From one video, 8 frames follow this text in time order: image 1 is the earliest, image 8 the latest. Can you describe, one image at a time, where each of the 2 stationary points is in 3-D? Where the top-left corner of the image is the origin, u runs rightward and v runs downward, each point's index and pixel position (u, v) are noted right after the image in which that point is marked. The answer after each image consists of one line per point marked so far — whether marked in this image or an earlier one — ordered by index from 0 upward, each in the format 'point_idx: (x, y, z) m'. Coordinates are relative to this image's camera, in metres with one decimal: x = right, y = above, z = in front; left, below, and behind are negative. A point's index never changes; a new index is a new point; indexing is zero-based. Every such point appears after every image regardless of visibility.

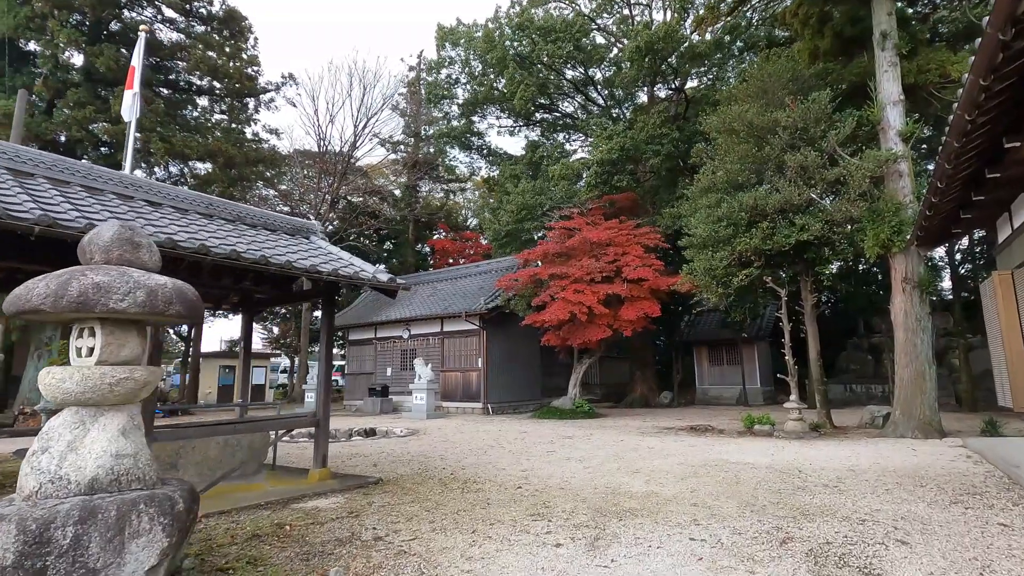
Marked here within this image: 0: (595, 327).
0: (+1.8, -0.9, +11.7) m
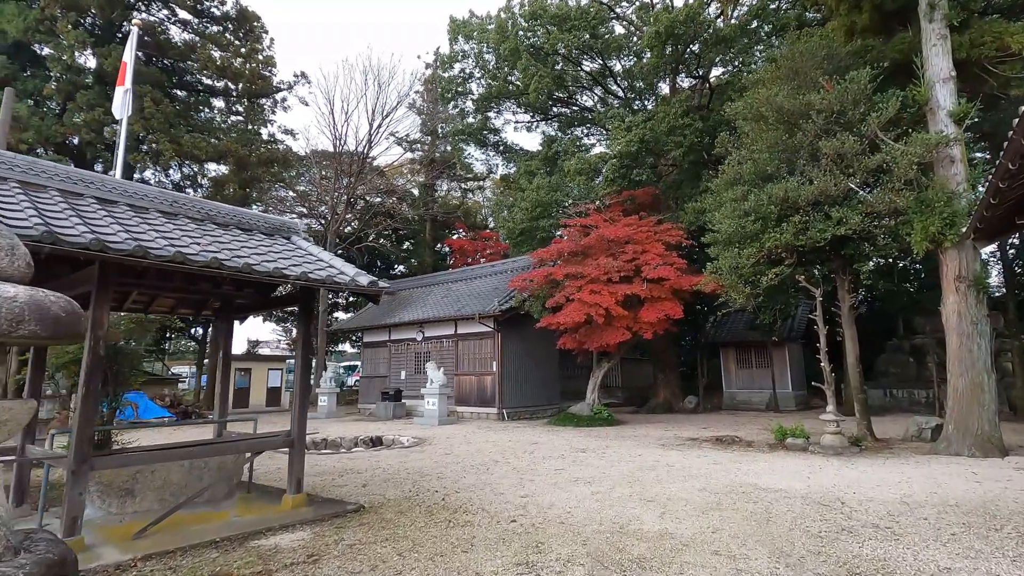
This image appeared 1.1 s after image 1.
0: (+2.1, -0.9, +11.0) m
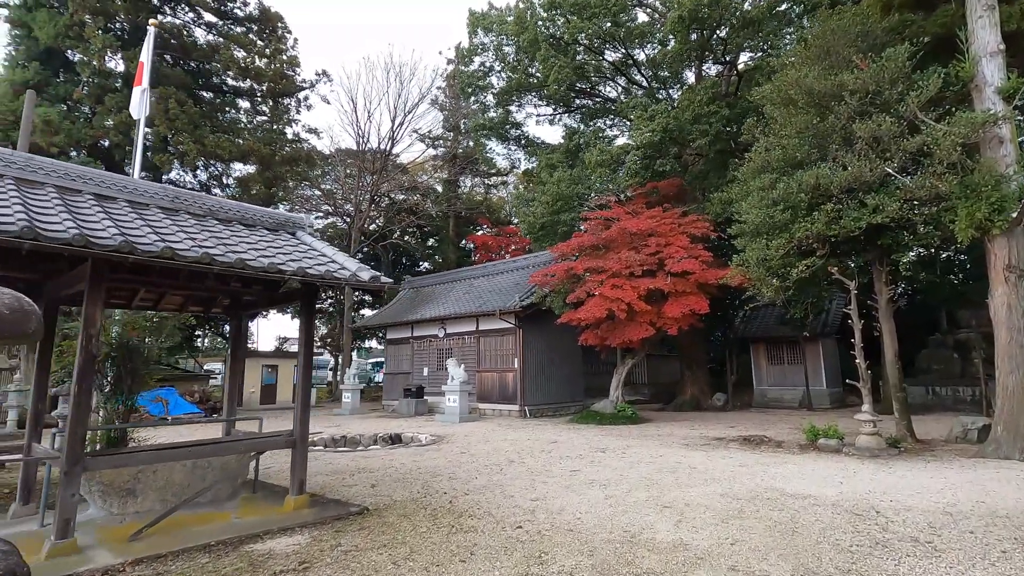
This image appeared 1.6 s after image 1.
0: (+2.5, -0.8, +10.7) m
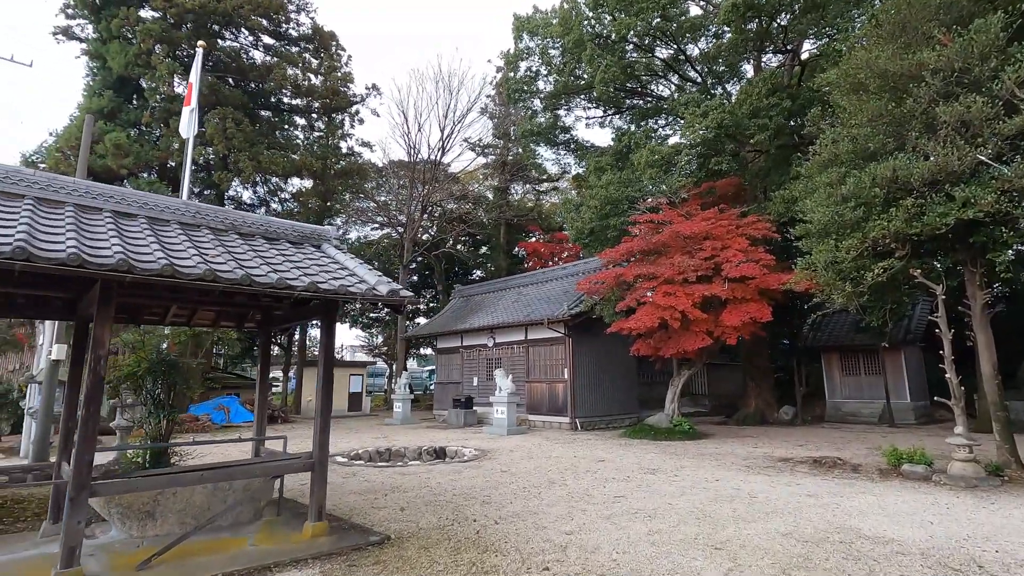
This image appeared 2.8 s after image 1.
0: (+3.4, -0.9, +10.1) m
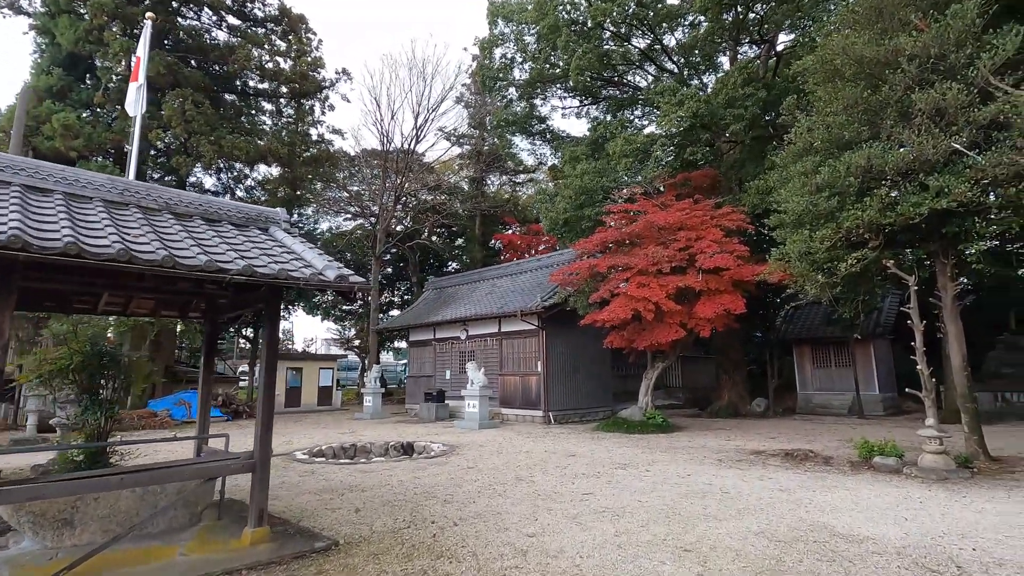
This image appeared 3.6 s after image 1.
0: (+2.8, -0.7, +9.9) m
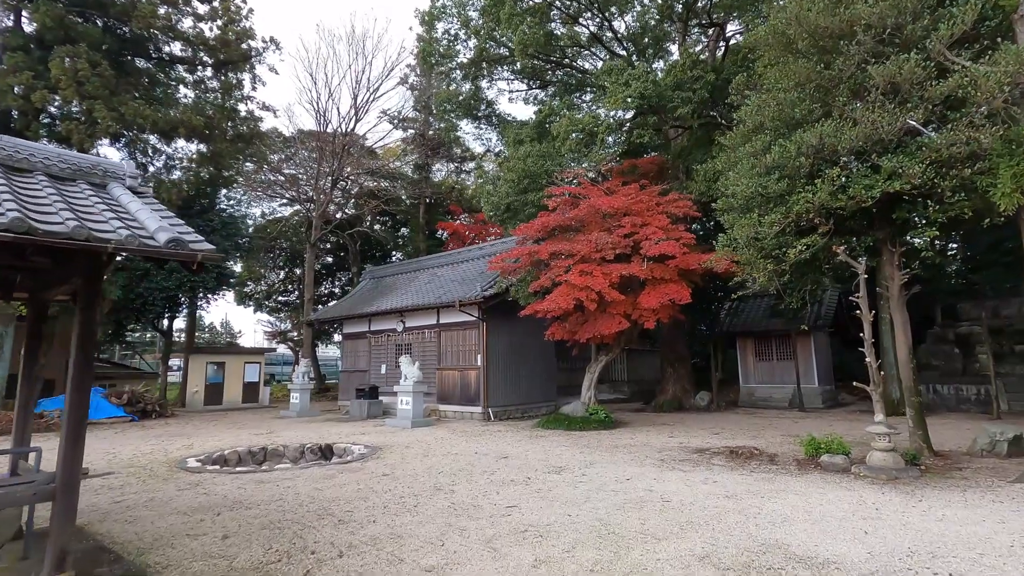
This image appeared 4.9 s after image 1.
0: (+1.7, -0.5, +9.4) m
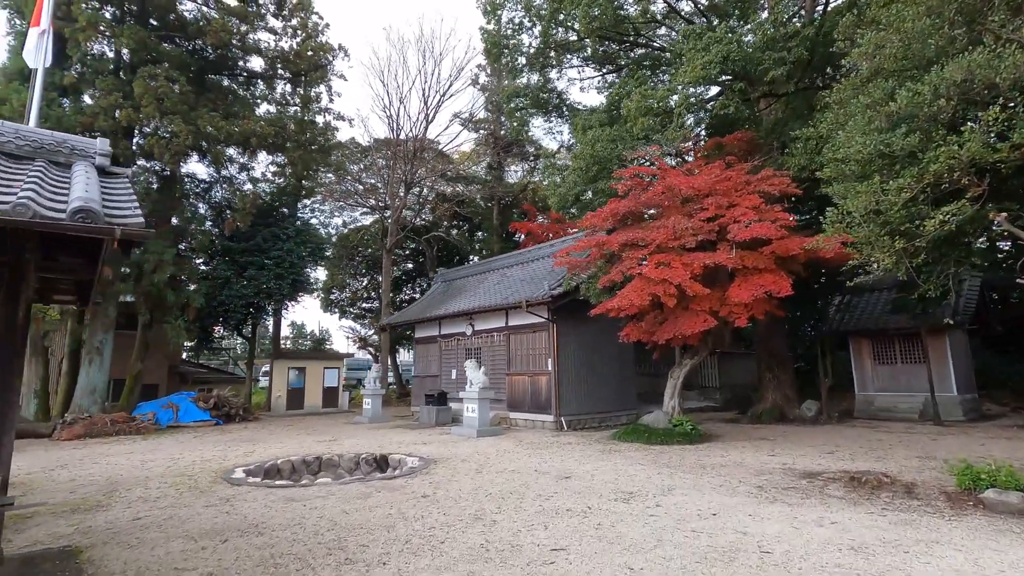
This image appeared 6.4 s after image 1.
0: (+2.7, -0.4, +8.1) m
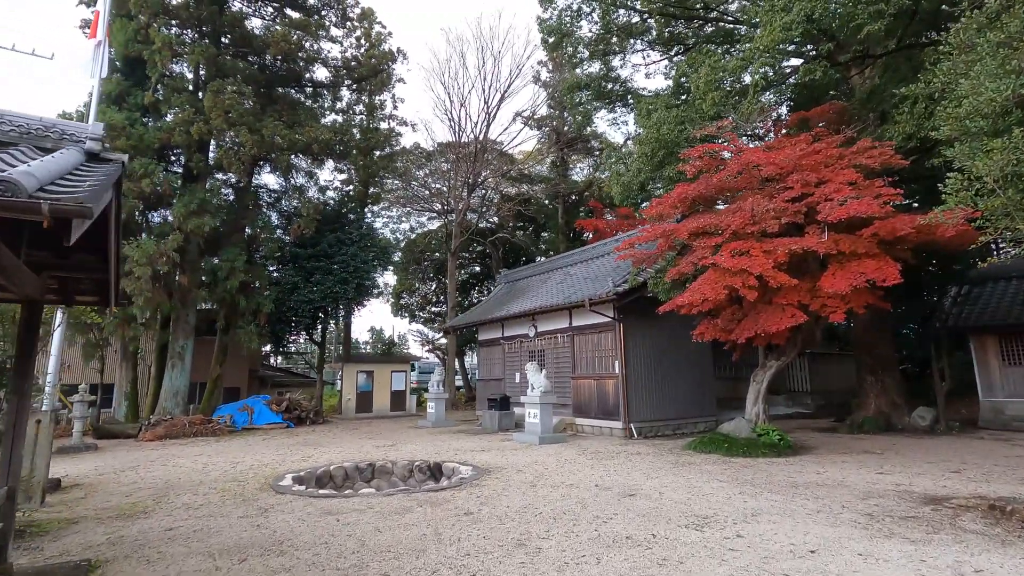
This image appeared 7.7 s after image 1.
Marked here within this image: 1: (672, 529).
0: (+3.5, -0.3, +7.1) m
1: (+1.2, -1.8, +4.0) m
